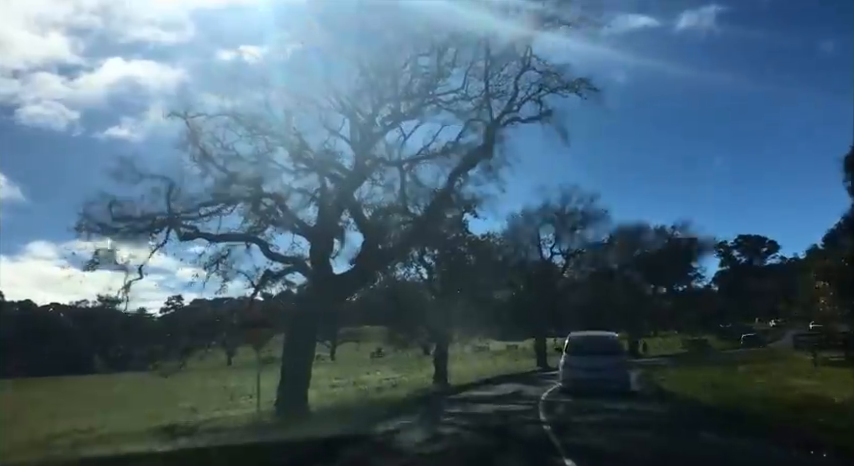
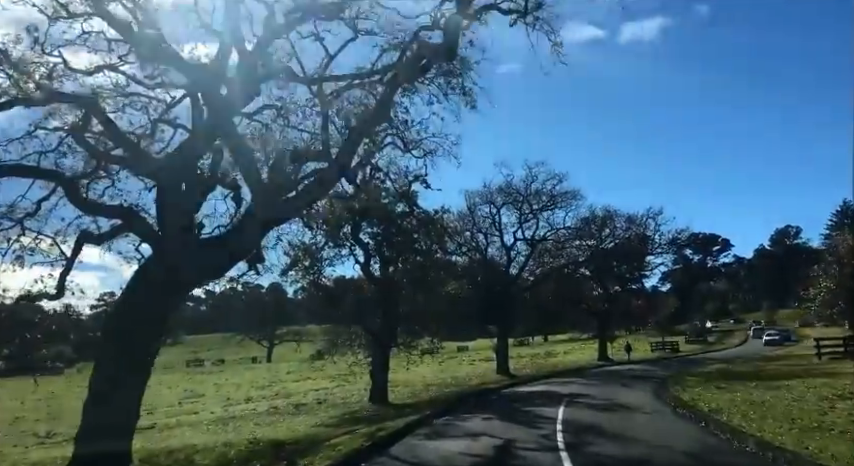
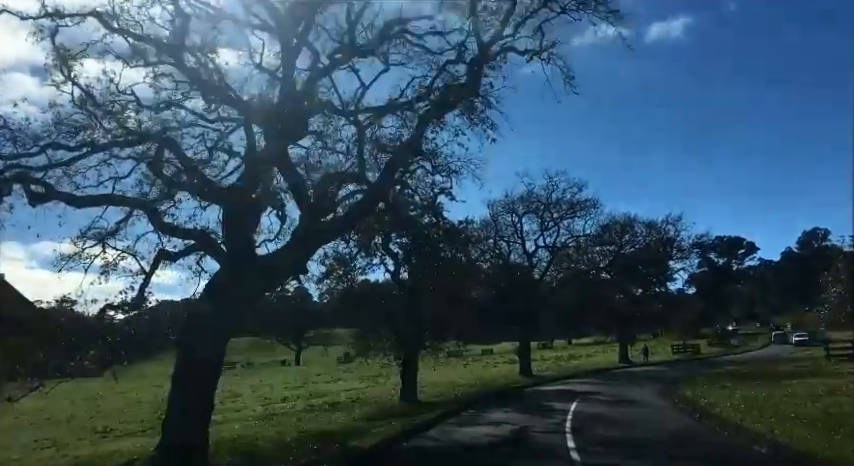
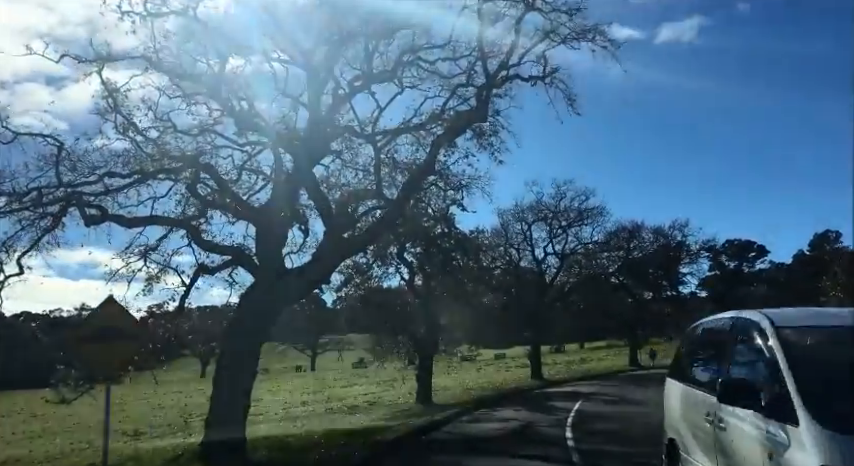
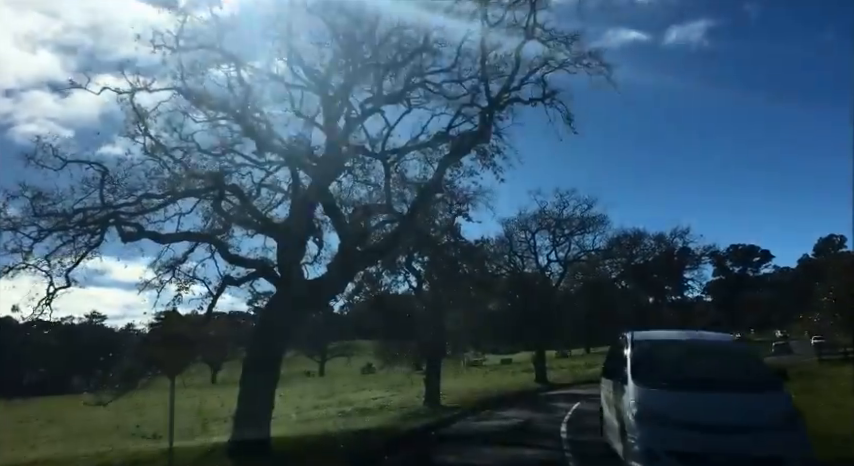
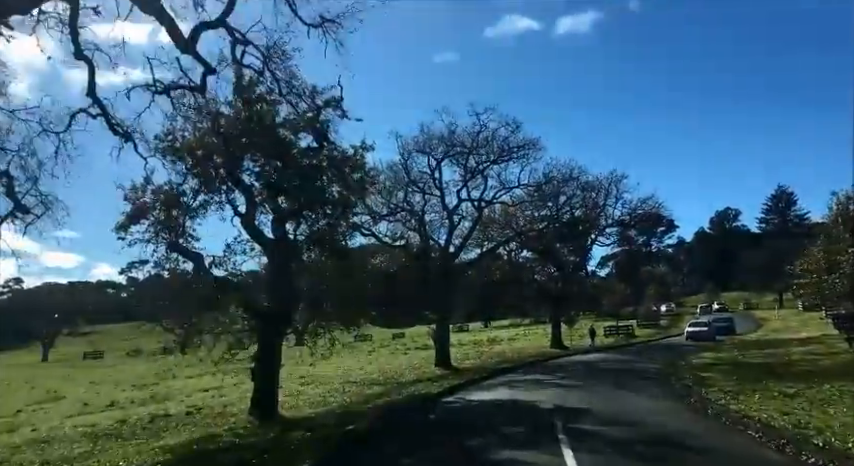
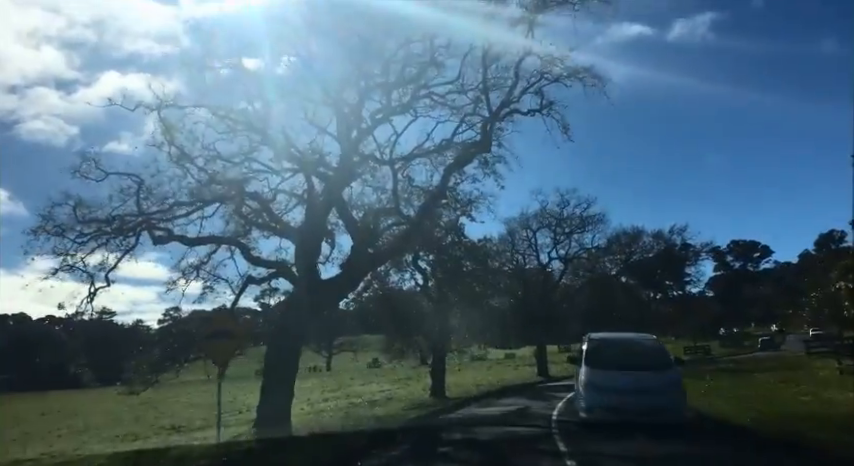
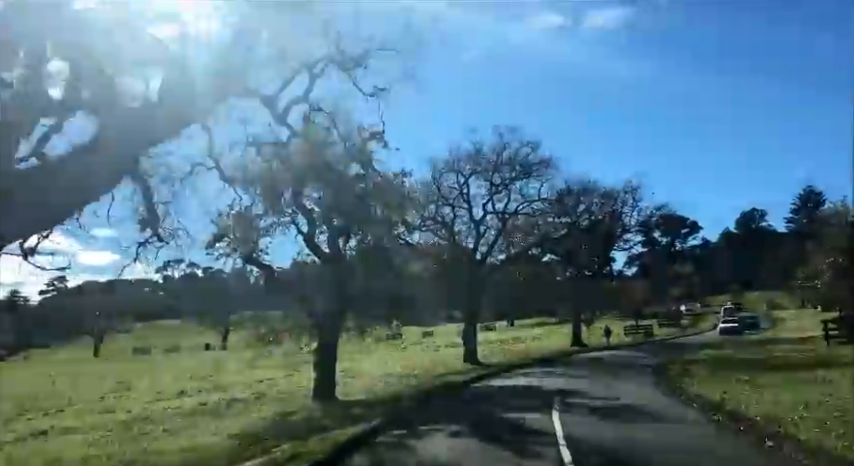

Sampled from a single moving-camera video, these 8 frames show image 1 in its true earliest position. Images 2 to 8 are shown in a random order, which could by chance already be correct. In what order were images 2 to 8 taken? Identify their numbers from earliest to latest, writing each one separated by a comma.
7, 5, 4, 3, 2, 8, 6
